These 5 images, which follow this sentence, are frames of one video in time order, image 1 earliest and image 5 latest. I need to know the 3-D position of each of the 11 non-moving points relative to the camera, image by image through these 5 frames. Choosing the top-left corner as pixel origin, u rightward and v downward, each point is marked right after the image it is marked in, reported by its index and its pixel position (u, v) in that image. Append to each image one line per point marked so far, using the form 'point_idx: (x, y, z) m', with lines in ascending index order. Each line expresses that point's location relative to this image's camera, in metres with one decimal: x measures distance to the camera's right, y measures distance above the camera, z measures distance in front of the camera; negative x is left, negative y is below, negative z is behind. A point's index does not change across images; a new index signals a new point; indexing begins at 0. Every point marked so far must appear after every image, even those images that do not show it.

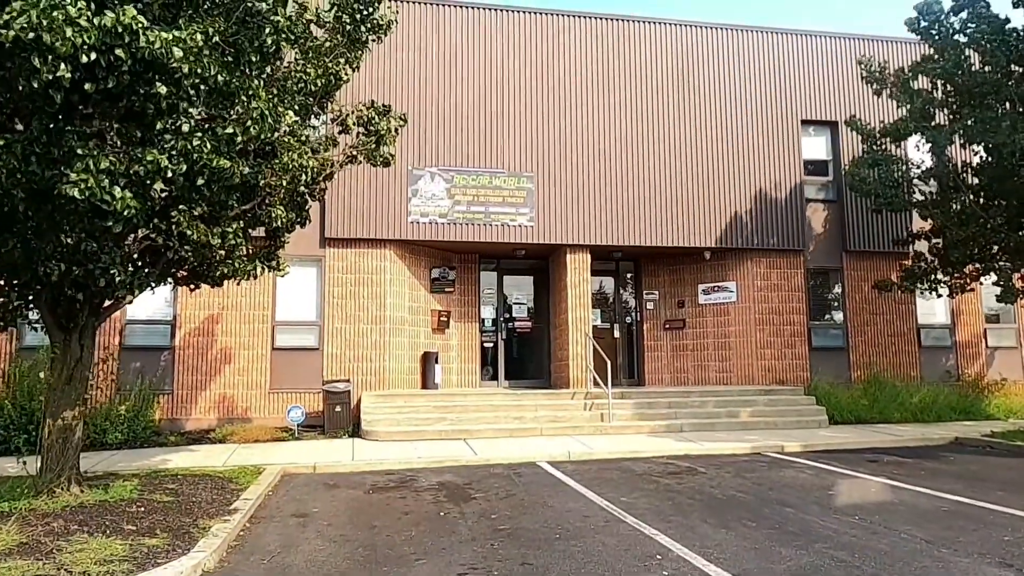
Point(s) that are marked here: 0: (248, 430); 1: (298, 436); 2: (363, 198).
0: (-4.1, -2.2, +11.9) m
1: (-3.3, -2.3, +11.9) m
2: (-2.6, +1.6, +13.4) m
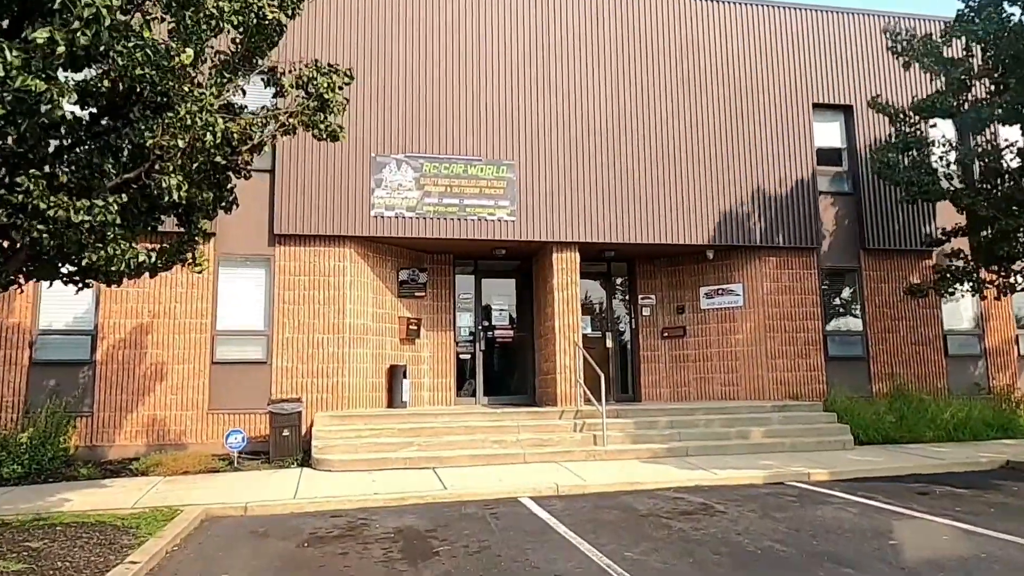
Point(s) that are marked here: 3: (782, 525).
0: (-4.3, -2.2, +10.1) m
1: (-3.6, -2.3, +10.1) m
2: (-2.9, +1.5, +11.7) m
3: (+2.4, -2.1, +6.8) m
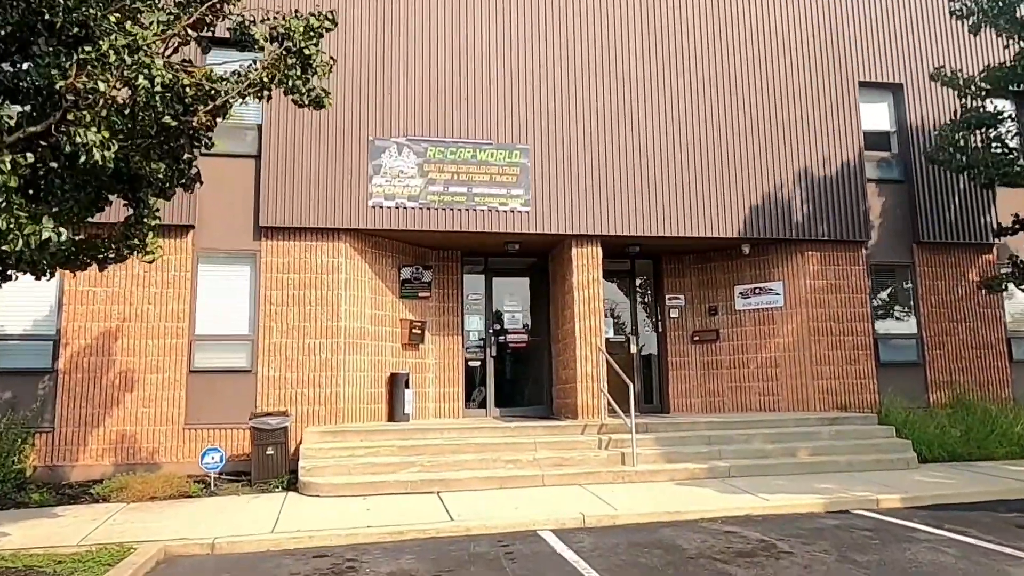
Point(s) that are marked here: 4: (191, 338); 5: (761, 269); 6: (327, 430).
0: (-4.2, -2.2, +8.8) m
1: (-3.4, -2.3, +8.9) m
2: (-2.7, +1.5, +10.4) m
3: (+2.5, -2.0, +5.5) m
4: (-4.1, -0.6, +10.0) m
5: (+3.9, +0.3, +12.1) m
6: (-2.2, -1.7, +9.4) m
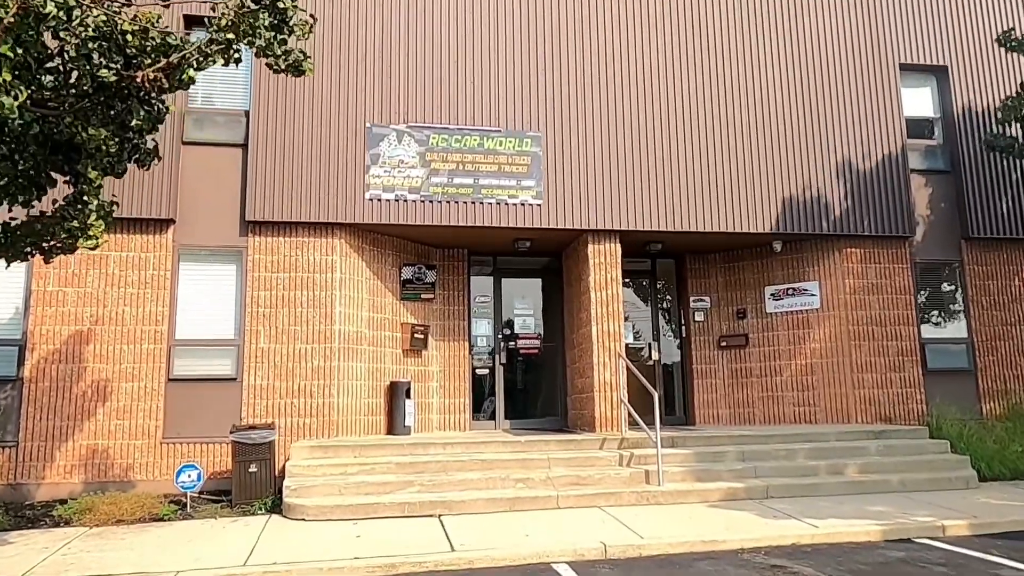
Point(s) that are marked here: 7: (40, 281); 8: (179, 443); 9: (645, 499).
0: (-4.0, -2.2, +7.9) m
1: (-3.3, -2.3, +7.9) m
2: (-2.6, +1.5, +9.5) m
3: (+2.6, -1.9, +4.5) m
4: (-4.0, -0.6, +9.1) m
5: (+4.1, +0.3, +11.1) m
6: (-2.1, -1.7, +8.5) m
7: (-5.4, +0.1, +8.9) m
8: (-3.8, -1.8, +8.9) m
9: (+1.4, -2.1, +7.9) m
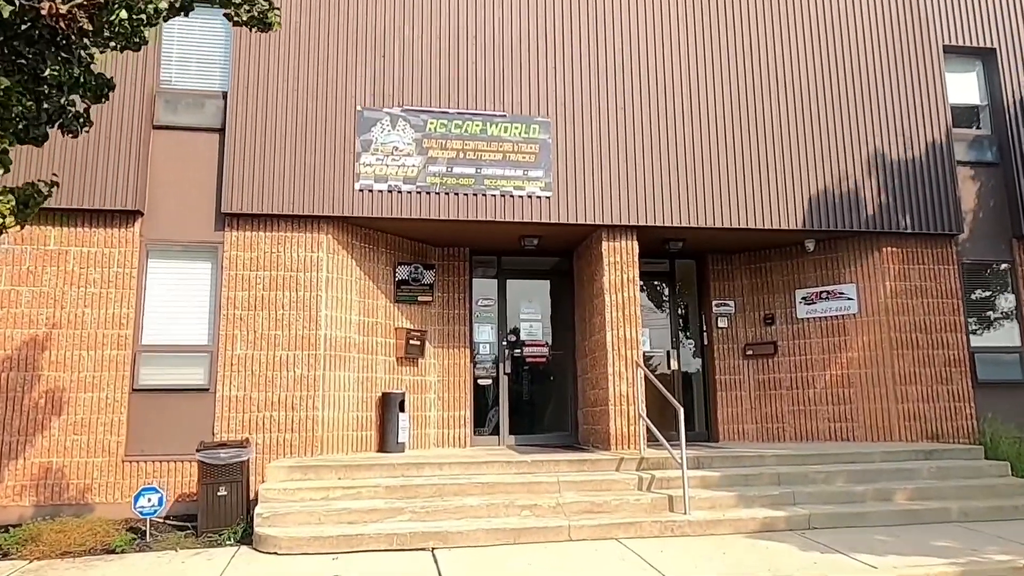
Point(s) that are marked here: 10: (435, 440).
0: (-4.0, -2.2, +6.9) m
1: (-3.3, -2.3, +7.0) m
2: (-2.5, +1.5, +8.6) m
3: (+2.6, -1.9, +3.4) m
4: (-3.9, -0.6, +8.1) m
5: (+4.2, +0.2, +10.1) m
6: (-2.1, -1.7, +7.5) m
7: (-5.4, +0.1, +8.0) m
8: (-3.8, -1.8, +7.9) m
9: (+1.4, -2.1, +6.9) m
10: (-1.0, -1.9, +9.8) m
